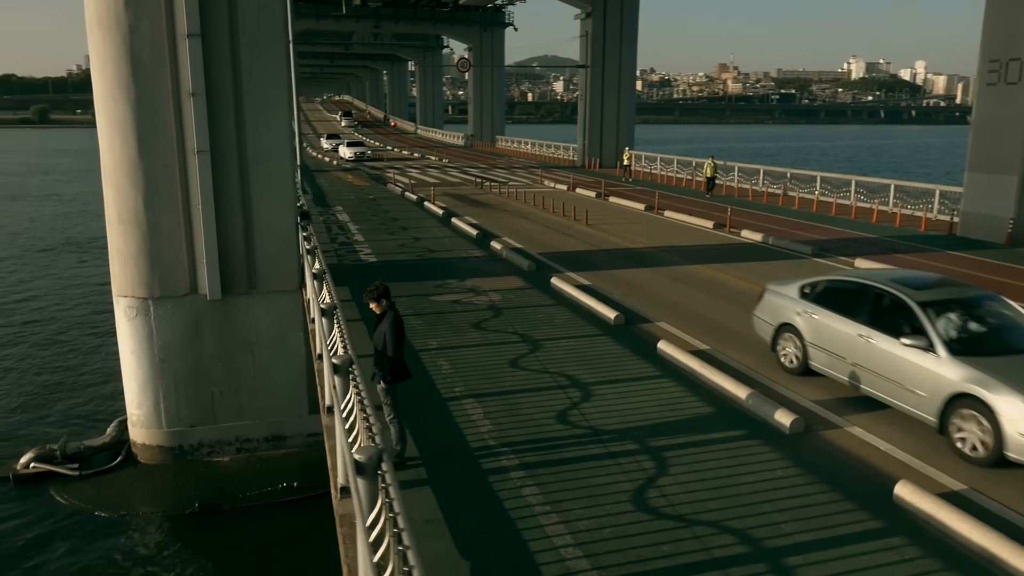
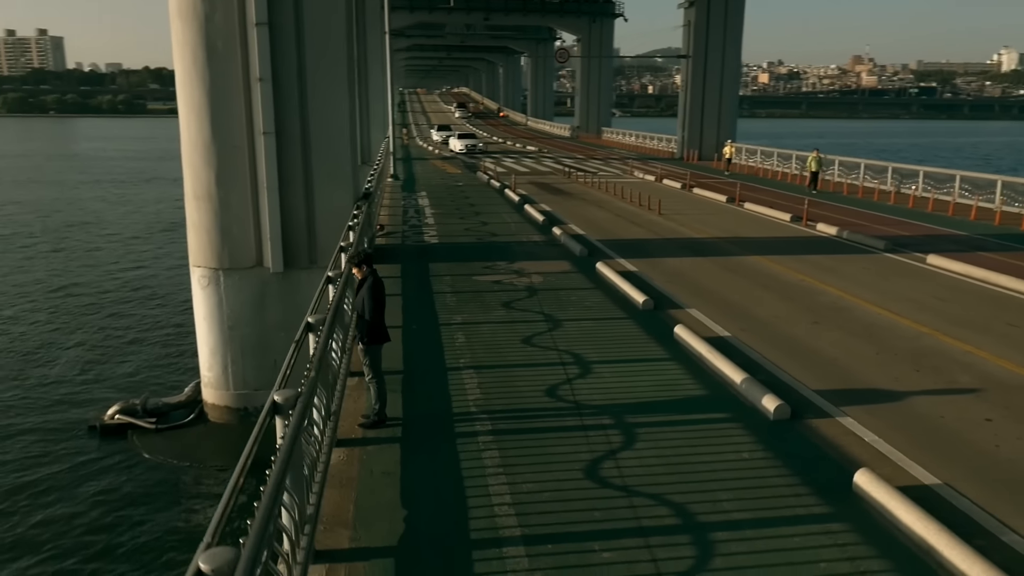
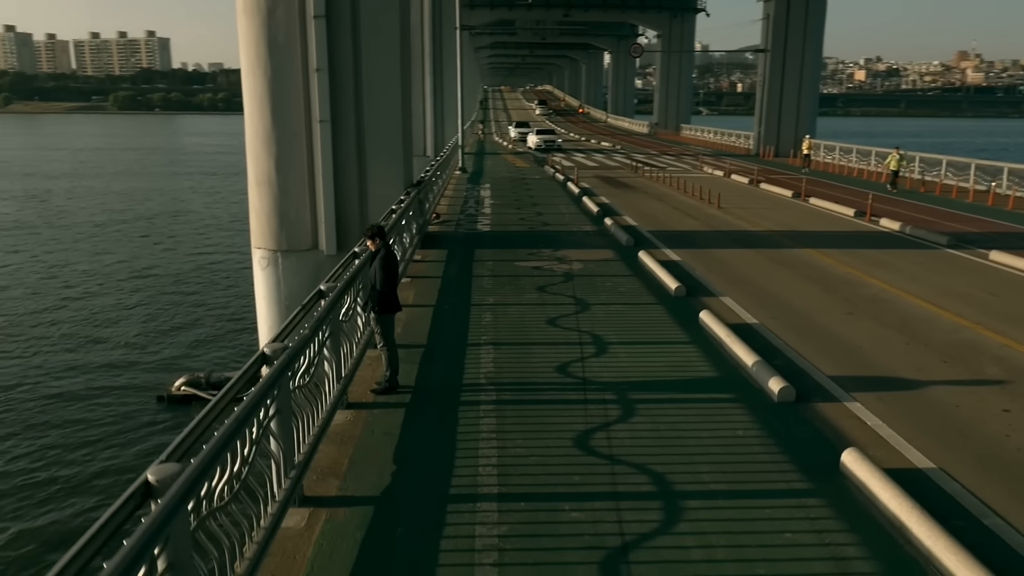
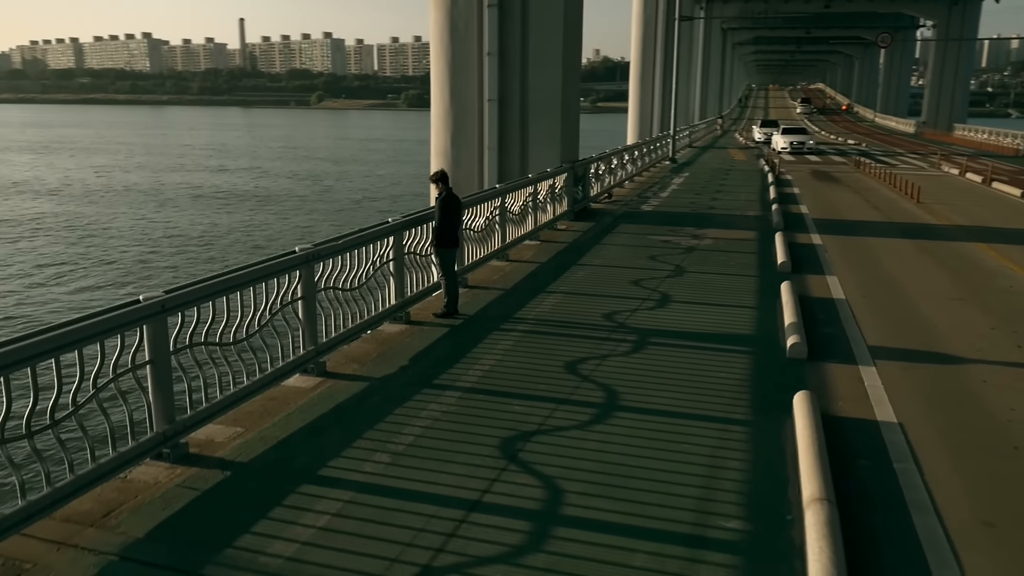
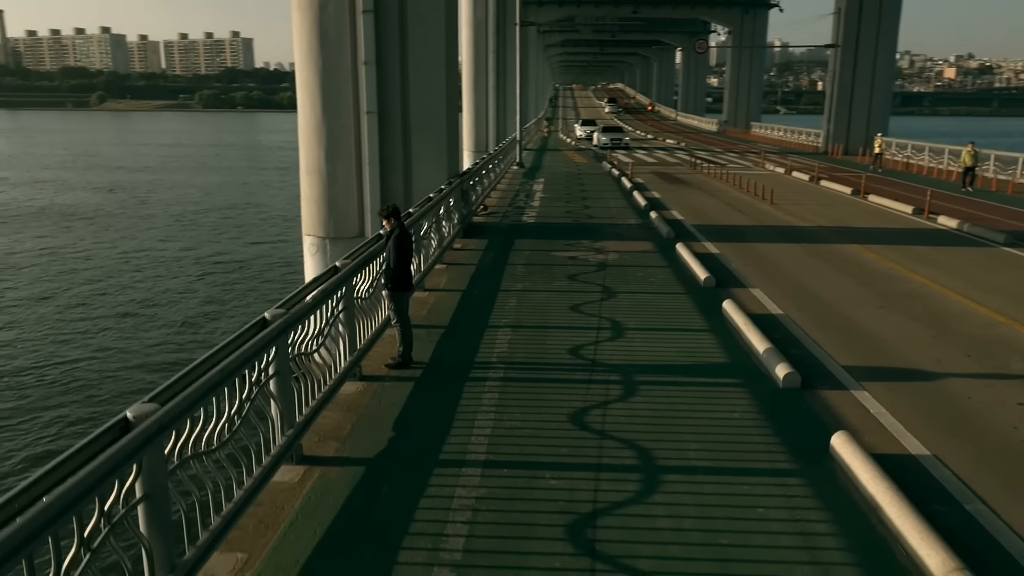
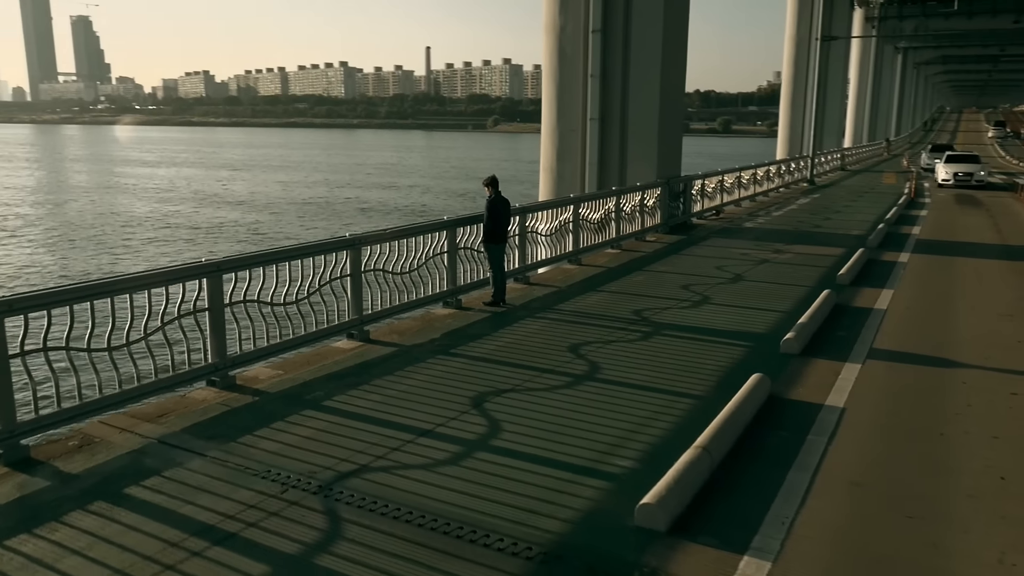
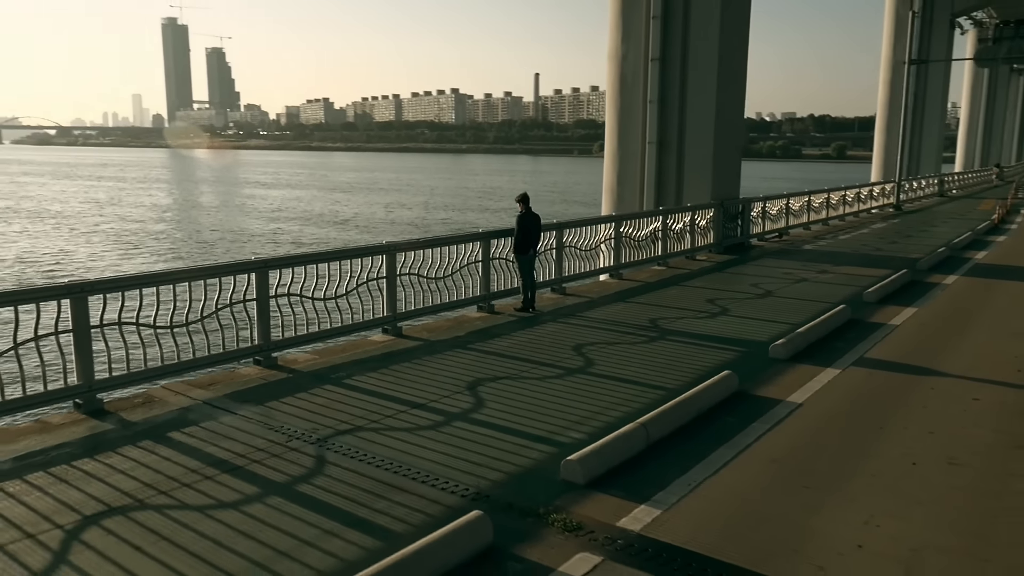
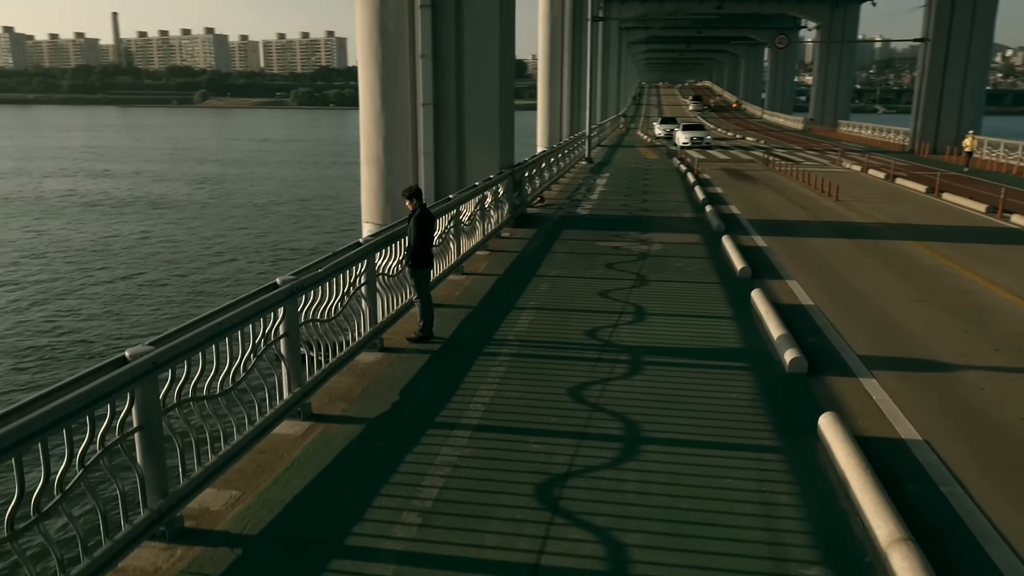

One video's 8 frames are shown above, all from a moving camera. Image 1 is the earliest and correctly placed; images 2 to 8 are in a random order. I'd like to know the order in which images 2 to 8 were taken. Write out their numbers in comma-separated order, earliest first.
2, 3, 5, 8, 4, 6, 7
